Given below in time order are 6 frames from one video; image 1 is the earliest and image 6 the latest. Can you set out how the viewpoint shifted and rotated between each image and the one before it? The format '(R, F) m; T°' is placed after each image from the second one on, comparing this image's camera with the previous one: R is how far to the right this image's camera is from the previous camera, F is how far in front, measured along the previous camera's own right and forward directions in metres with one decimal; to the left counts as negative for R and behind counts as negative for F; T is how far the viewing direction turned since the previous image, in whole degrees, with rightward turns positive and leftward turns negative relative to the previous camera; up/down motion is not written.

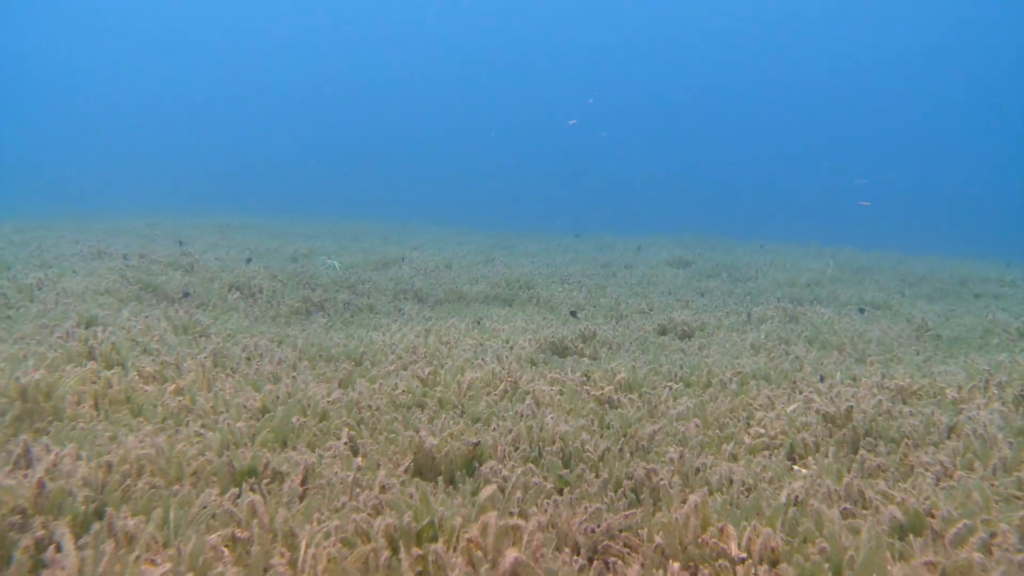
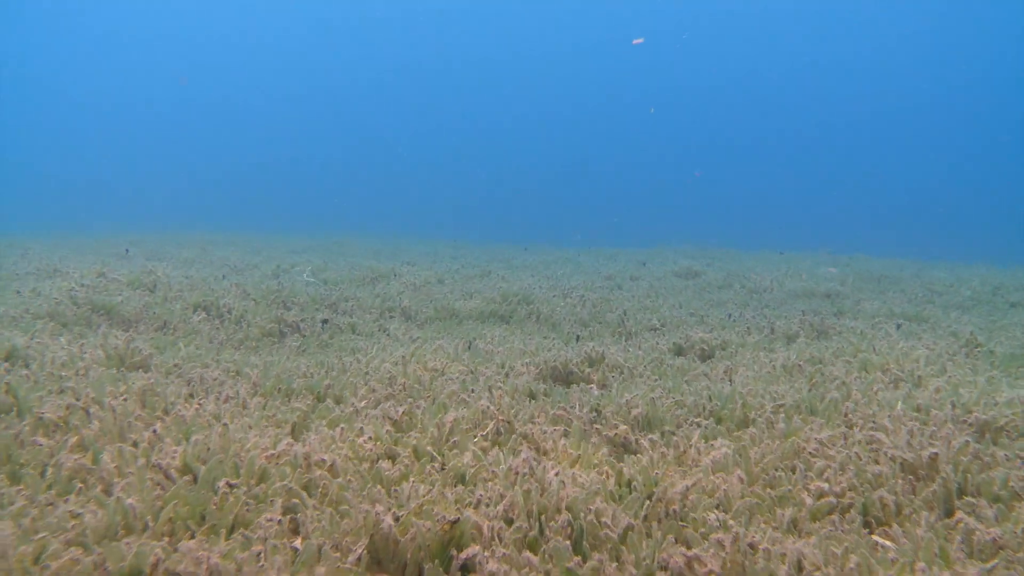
(0.0, +0.8) m; 0°
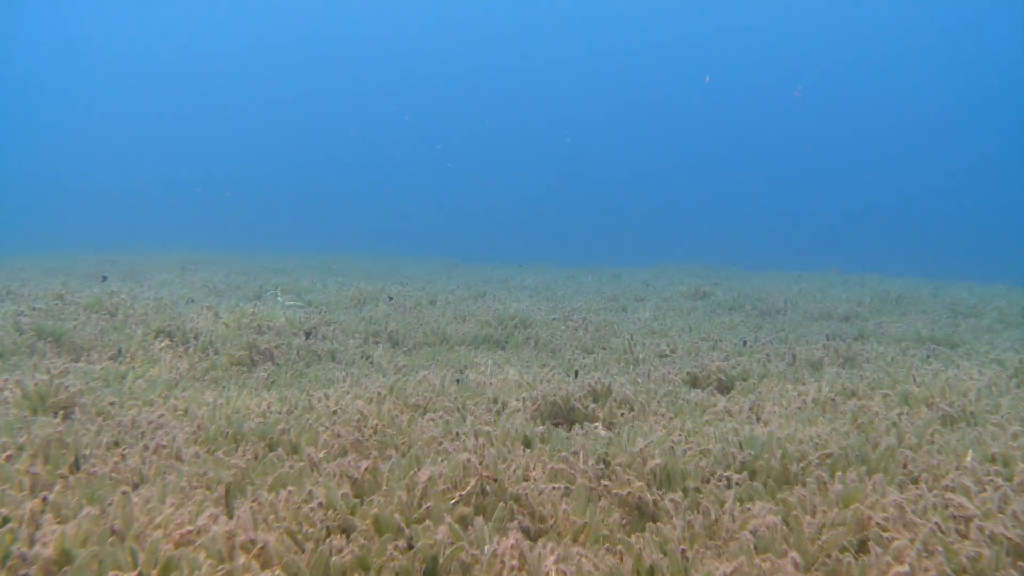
(0.0, +0.7) m; 0°
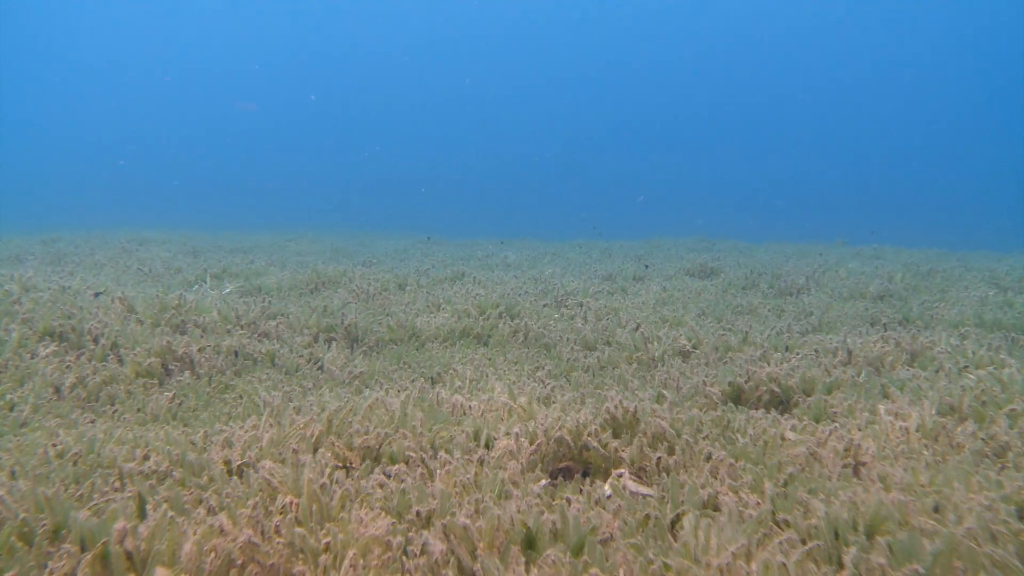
(0.0, +1.4) m; +1°
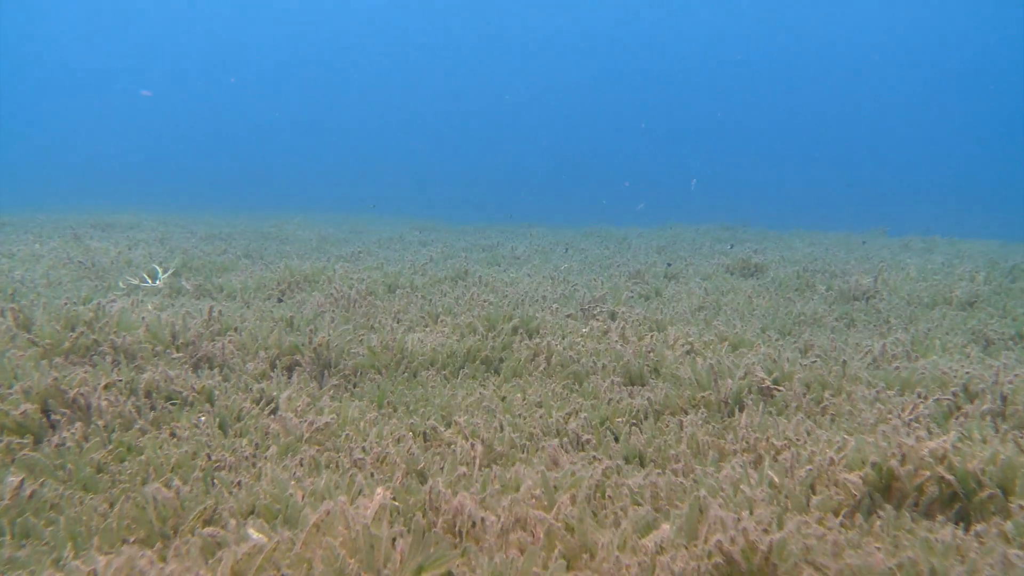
(-0.1, +1.5) m; 0°
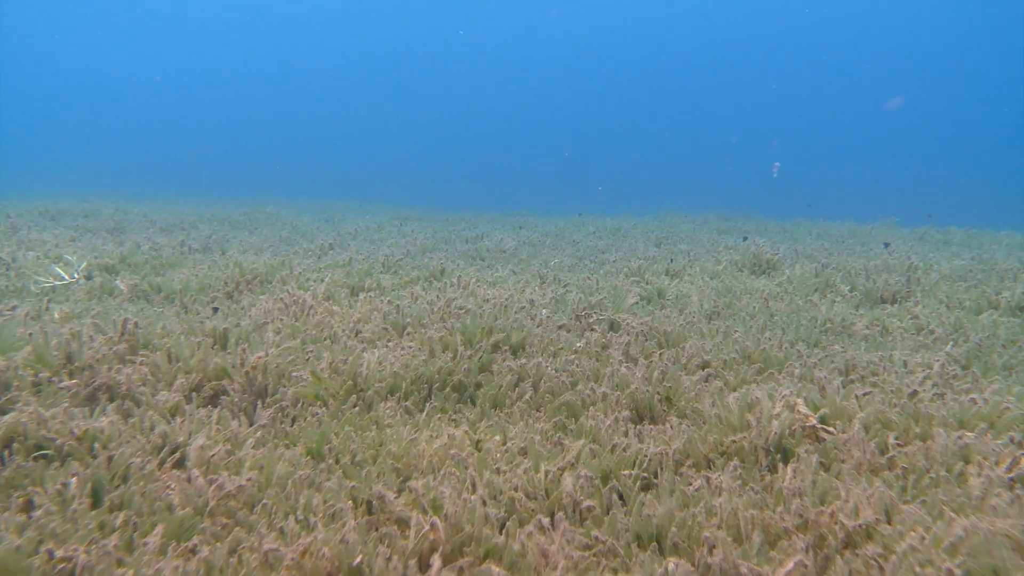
(0.0, +1.0) m; +1°
